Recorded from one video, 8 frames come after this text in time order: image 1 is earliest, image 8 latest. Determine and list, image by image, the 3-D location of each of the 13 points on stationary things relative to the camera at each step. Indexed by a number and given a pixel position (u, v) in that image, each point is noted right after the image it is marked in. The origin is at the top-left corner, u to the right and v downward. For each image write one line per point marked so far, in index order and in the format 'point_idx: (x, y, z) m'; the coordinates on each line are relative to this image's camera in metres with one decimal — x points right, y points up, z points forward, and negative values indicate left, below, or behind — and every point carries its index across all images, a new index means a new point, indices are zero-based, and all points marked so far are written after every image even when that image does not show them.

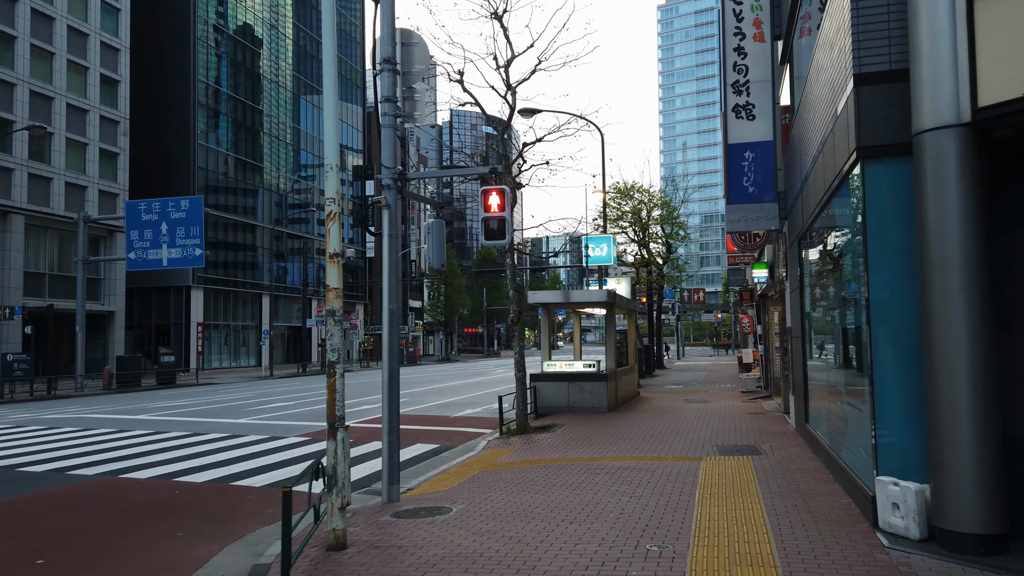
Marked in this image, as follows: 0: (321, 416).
0: (-5.1, -3.4, +19.8) m
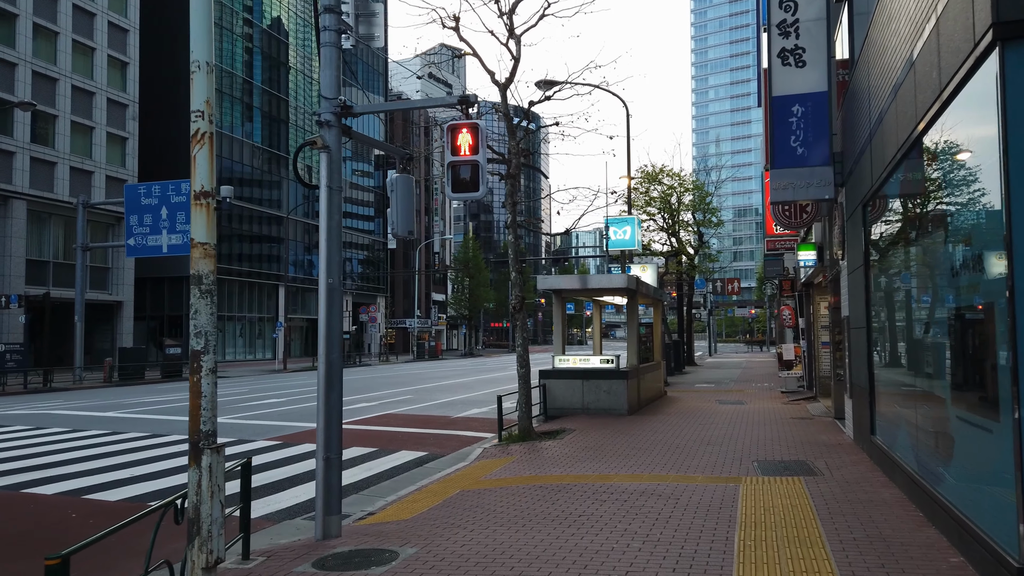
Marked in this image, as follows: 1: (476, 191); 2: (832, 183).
0: (-4.8, -3.0, +17.8) m
1: (-0.3, +0.9, +6.9) m
2: (+5.1, +1.7, +11.9) m
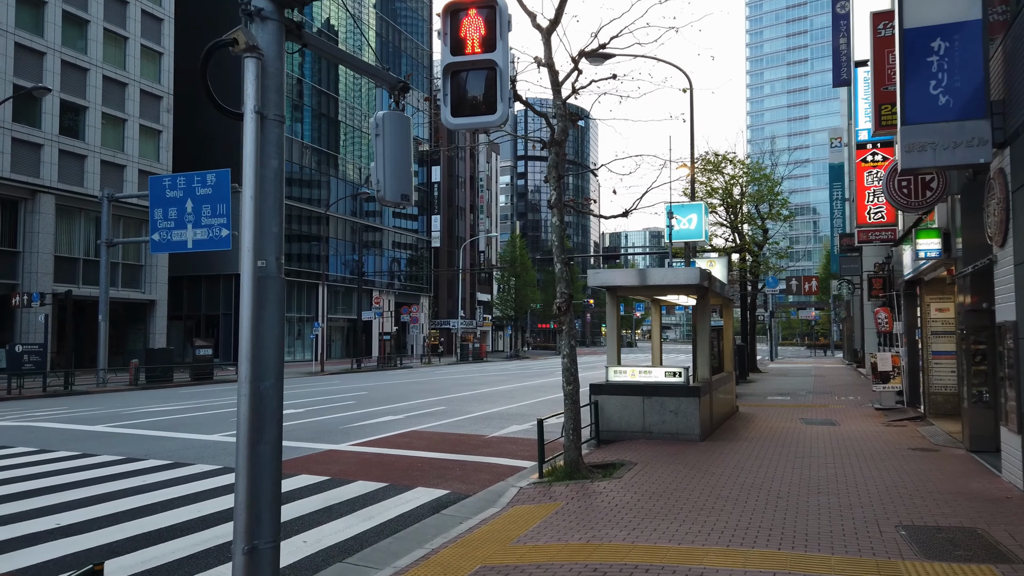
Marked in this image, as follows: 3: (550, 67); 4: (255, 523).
0: (-3.9, -2.9, +15.3) m
1: (-0.1, +1.0, +4.2) m
2: (+5.6, +1.7, +8.8) m
3: (+0.6, +3.3, +11.2) m
4: (-1.5, -1.4, +4.4) m
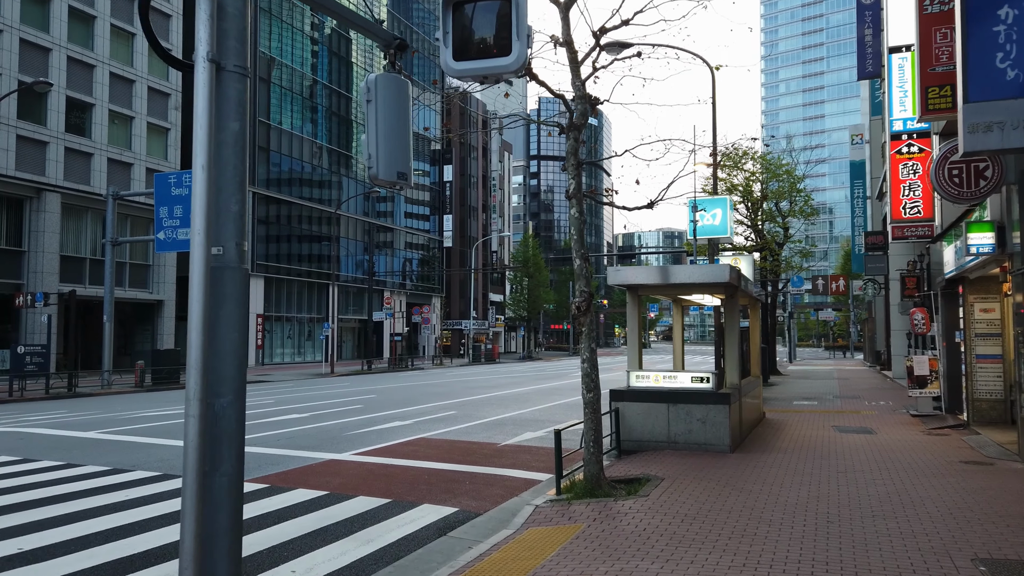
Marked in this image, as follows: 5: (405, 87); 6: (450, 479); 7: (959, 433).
0: (-3.7, -2.9, +14.5) m
1: (0.0, +1.0, +3.3) m
2: (+5.8, +1.8, +7.9) m
3: (+0.8, +3.4, +10.3) m
4: (-1.4, -1.3, +3.5) m
5: (-0.7, +1.3, +4.8) m
6: (-0.9, -2.8, +10.8) m
7: (+8.6, -2.8, +14.4) m
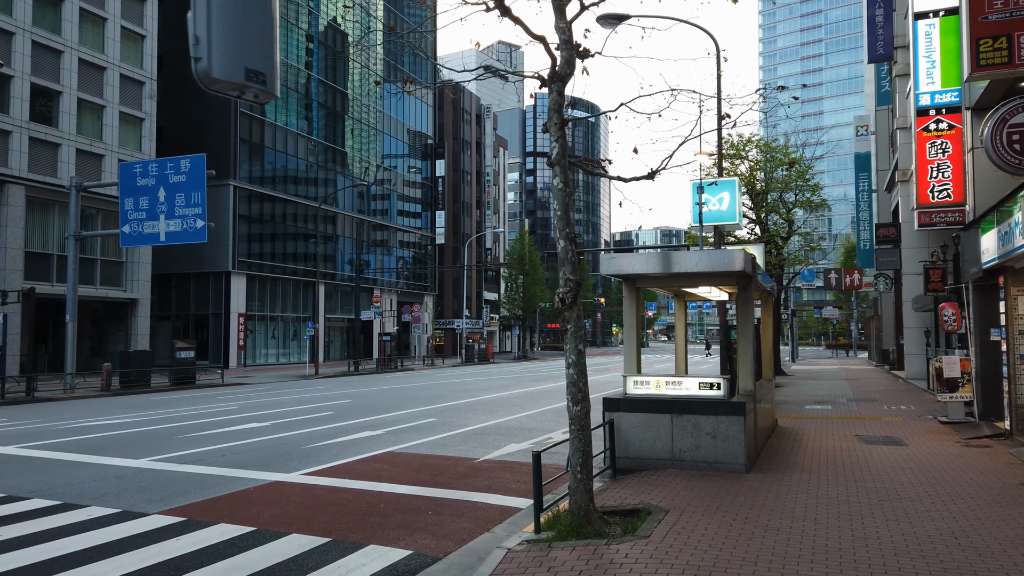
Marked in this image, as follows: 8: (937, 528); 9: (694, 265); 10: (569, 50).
0: (-4.0, -2.8, +12.7) m
1: (-0.3, +1.1, +1.5) m
2: (+5.5, +1.9, +6.1) m
3: (+0.4, +3.5, +8.5) m
4: (-1.7, -1.2, +1.7) m
5: (-1.0, +1.4, +3.0) m
6: (-1.2, -2.6, +8.9) m
7: (+8.3, -2.6, +12.7) m
8: (+4.1, -2.3, +7.2) m
9: (+2.7, +0.3, +10.9) m
10: (+0.6, +2.6, +8.3) m
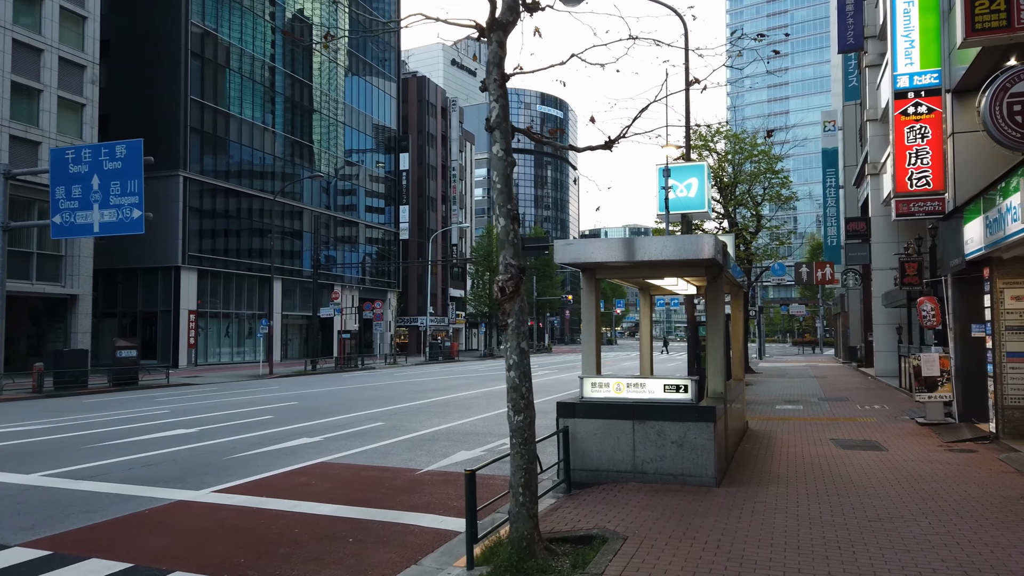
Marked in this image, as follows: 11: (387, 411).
0: (-4.8, -2.7, +11.3) m
1: (-0.7, +1.2, +0.2) m
2: (+4.9, +2.0, +5.0) m
3: (-0.2, +3.6, +7.3) m
4: (-2.1, -1.1, +0.4) m
5: (-1.4, +1.5, +1.7) m
6: (-1.9, -2.5, +7.7) m
7: (+7.5, -2.5, +11.7) m
8: (+3.5, -2.2, +6.2) m
9: (+2.0, +0.5, +9.8) m
10: (0.0, +2.7, +7.0) m
11: (-3.2, -3.1, +18.9) m
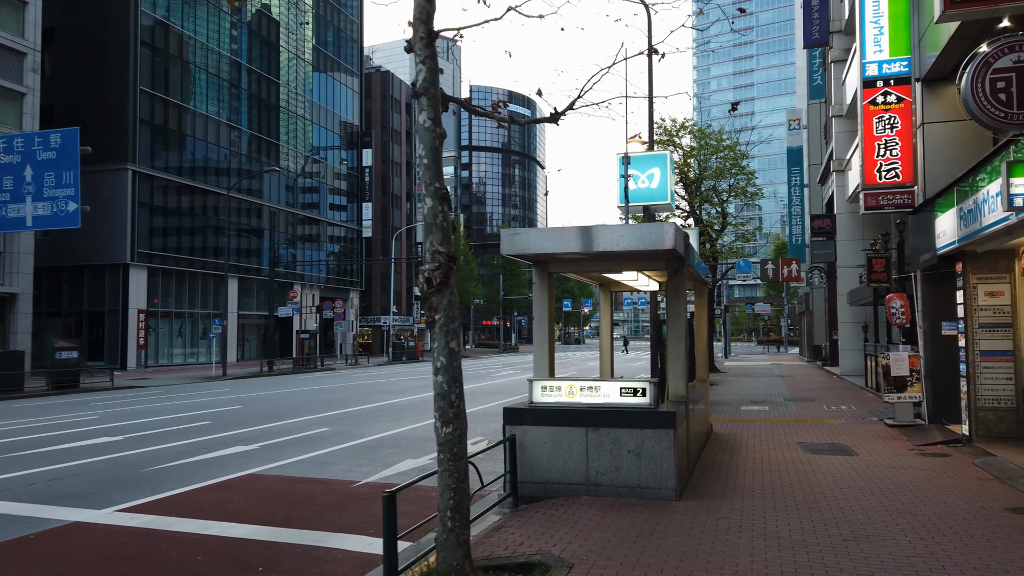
0: (-5.5, -2.6, +10.2) m
1: (-1.0, +1.3, -0.7) m
2: (+4.4, +2.1, +4.3) m
3: (-0.8, +3.7, +6.4) m
4: (-2.4, -1.0, -0.6) m
5: (-1.8, +1.6, +0.7) m
6: (-2.5, -2.4, +6.7) m
7: (+6.7, -2.4, +11.2) m
8: (+3.0, -2.1, +5.4) m
9: (+1.3, +0.5, +9.0) m
10: (-0.6, +2.8, +6.2) m
11: (-4.2, -3.0, +17.9) m
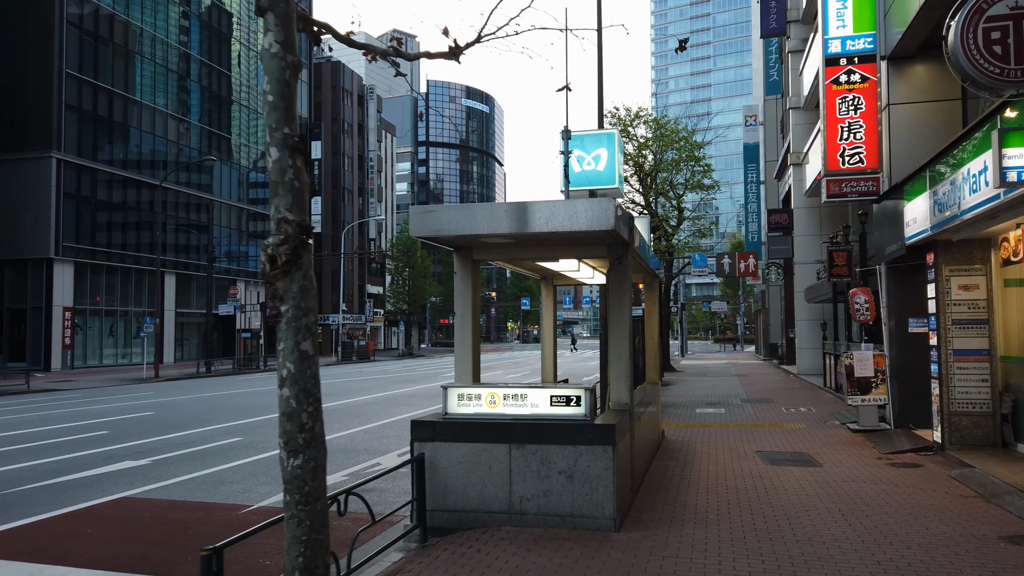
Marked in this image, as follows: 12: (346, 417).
0: (-6.5, -2.5, +8.5) m
1: (-1.3, +1.4, -2.1) m
2: (+3.8, +2.2, +3.2) m
3: (-1.5, +3.8, +4.9) m
4: (-2.7, -0.9, -2.1) m
5: (-2.2, +1.7, -0.8) m
6: (-3.2, -2.3, +5.2) m
7: (+5.7, -2.3, +10.1) m
8: (+2.3, -2.0, +4.2) m
9: (+0.4, +0.6, +7.6) m
10: (-1.3, +2.9, +4.7) m
11: (-5.6, -2.9, +16.3) m
12: (-3.9, -3.0, +17.7) m
